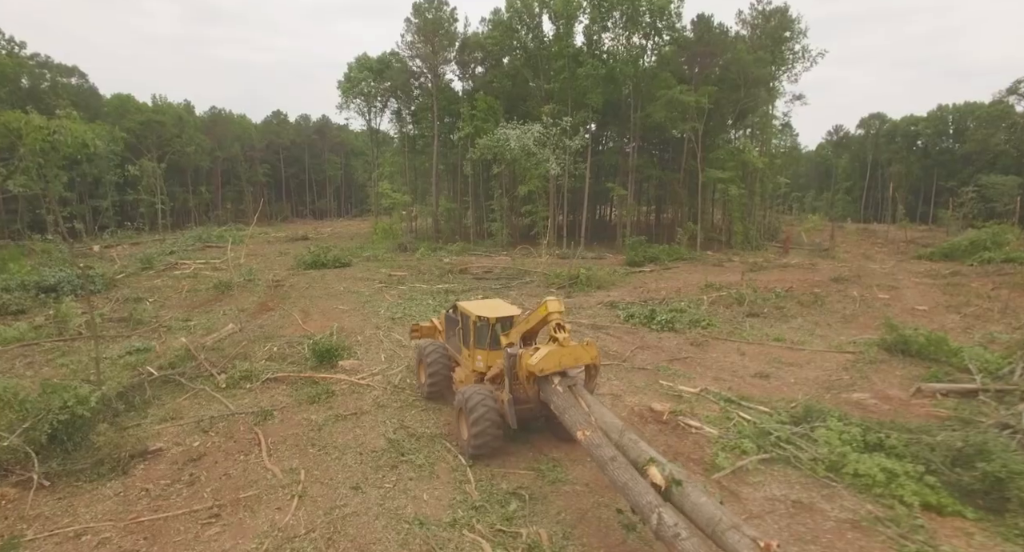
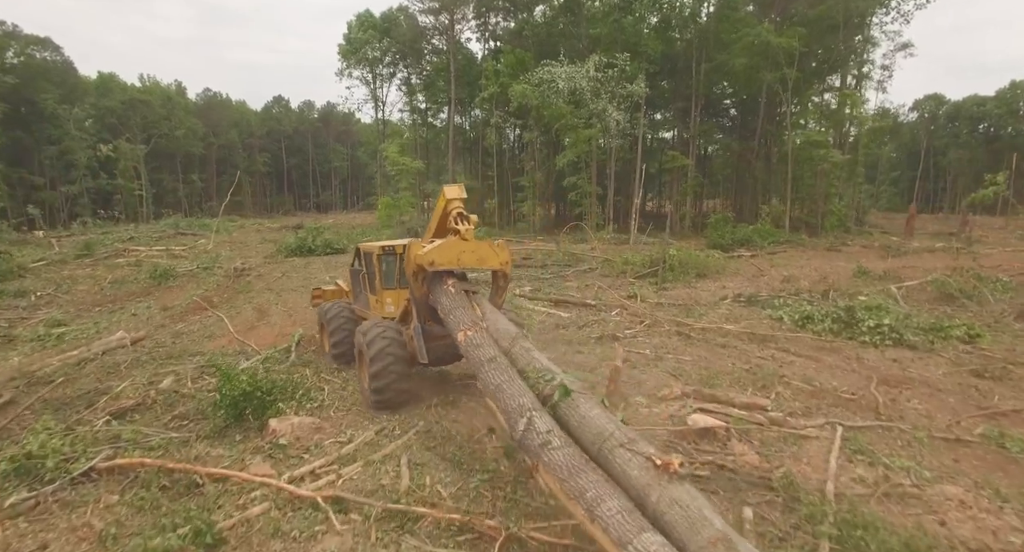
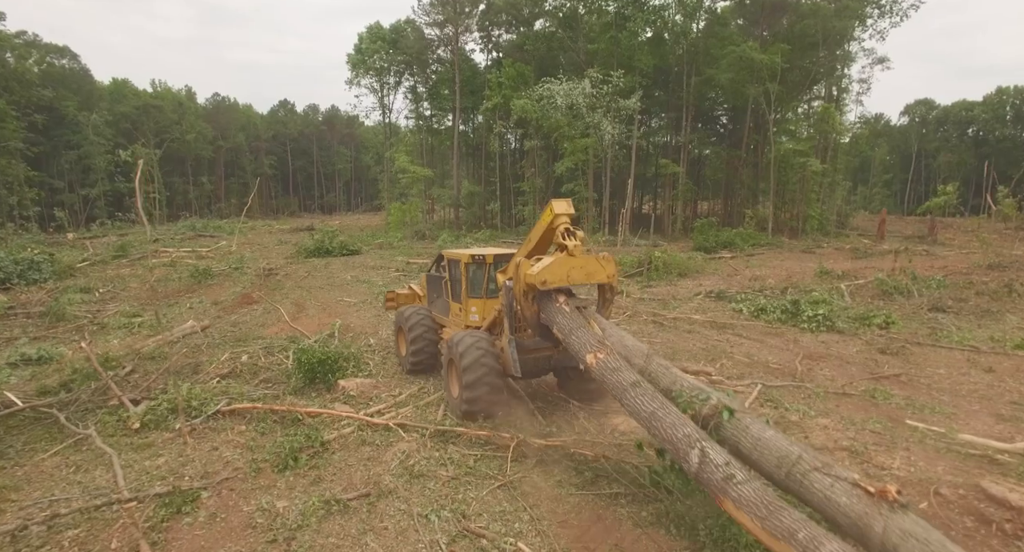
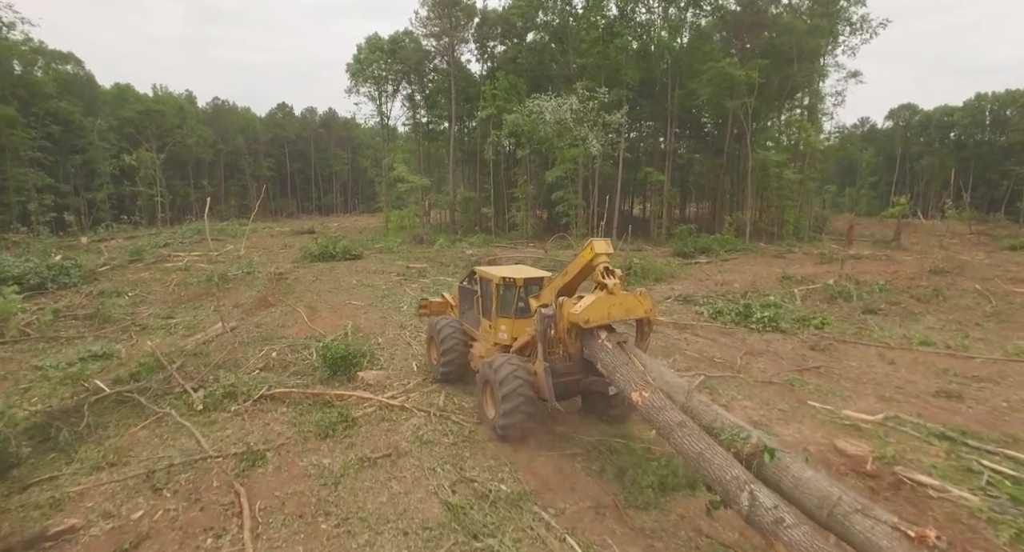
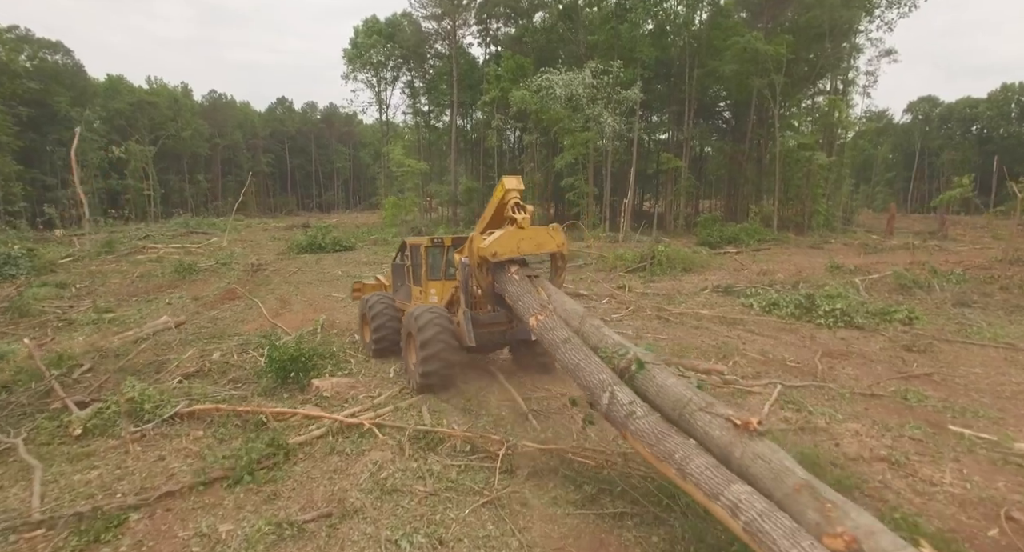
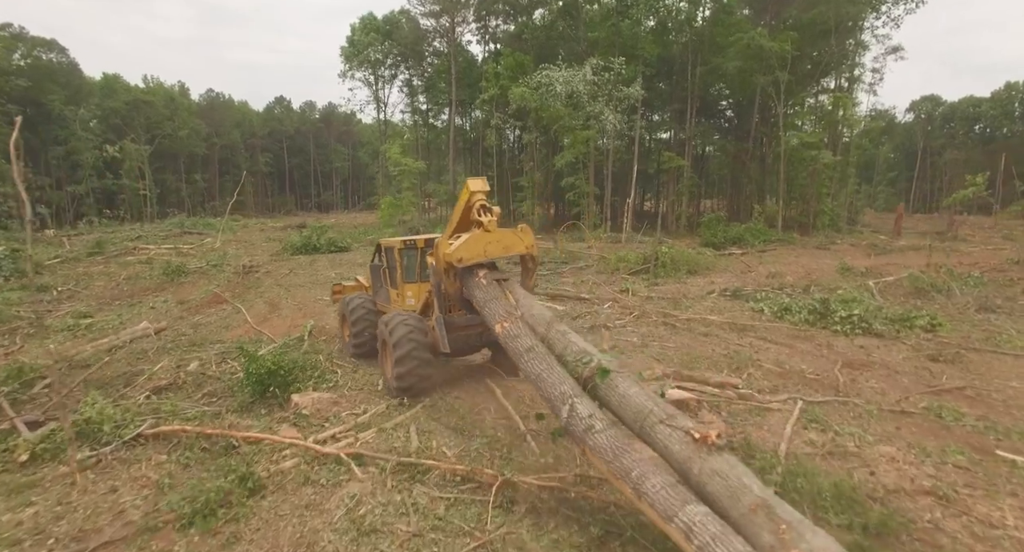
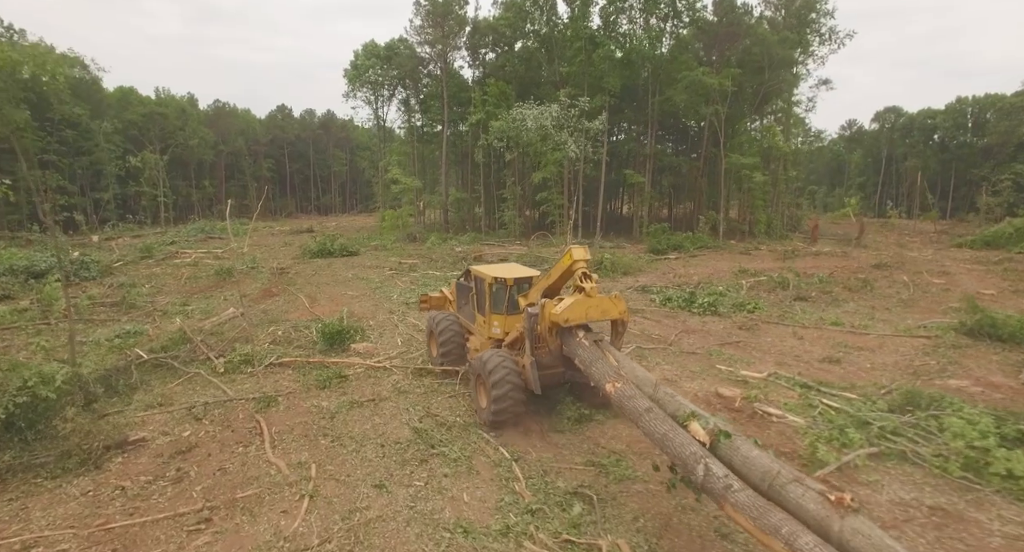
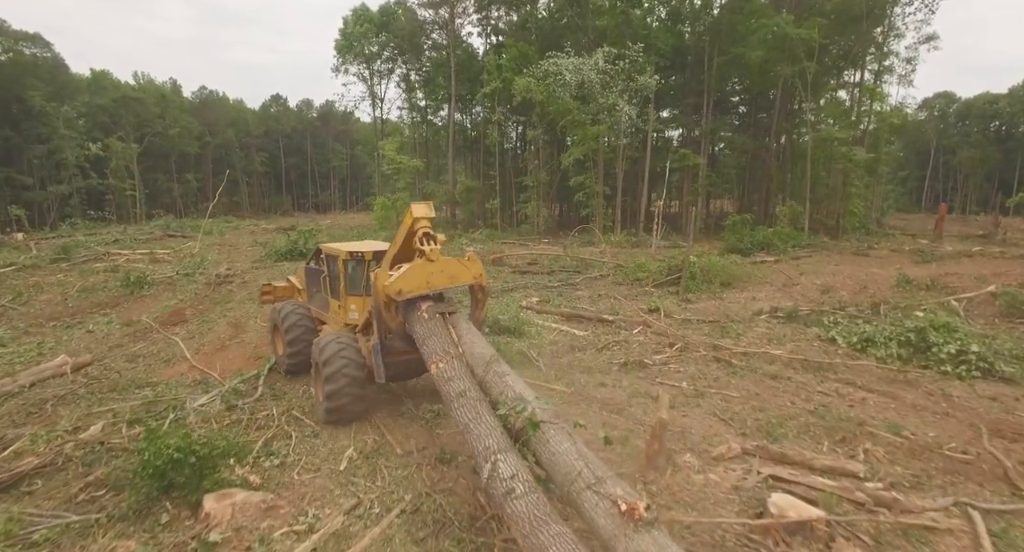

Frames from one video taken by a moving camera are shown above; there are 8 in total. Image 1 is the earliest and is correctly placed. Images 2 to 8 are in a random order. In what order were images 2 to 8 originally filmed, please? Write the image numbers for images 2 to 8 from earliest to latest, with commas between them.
7, 4, 3, 5, 6, 2, 8
